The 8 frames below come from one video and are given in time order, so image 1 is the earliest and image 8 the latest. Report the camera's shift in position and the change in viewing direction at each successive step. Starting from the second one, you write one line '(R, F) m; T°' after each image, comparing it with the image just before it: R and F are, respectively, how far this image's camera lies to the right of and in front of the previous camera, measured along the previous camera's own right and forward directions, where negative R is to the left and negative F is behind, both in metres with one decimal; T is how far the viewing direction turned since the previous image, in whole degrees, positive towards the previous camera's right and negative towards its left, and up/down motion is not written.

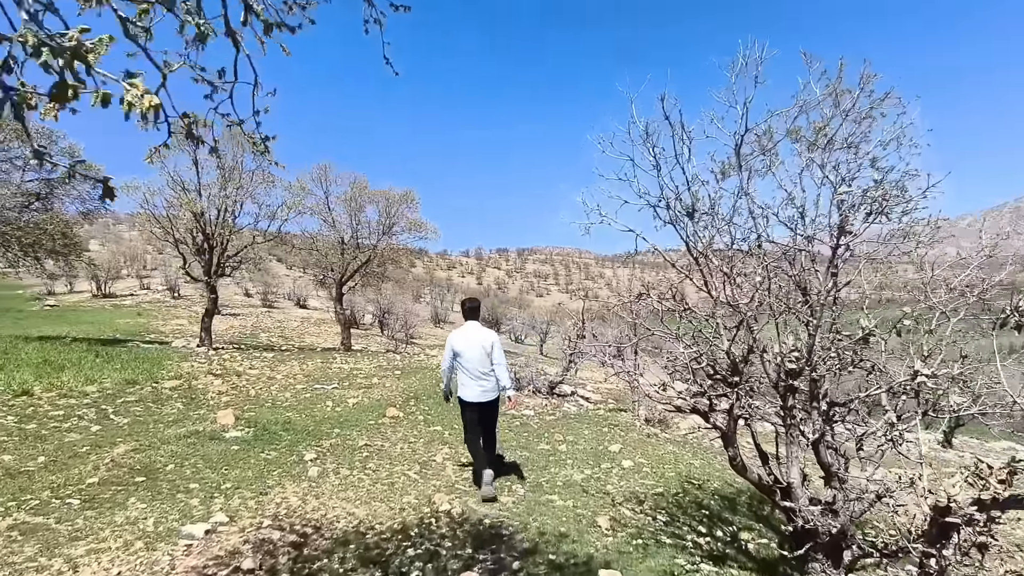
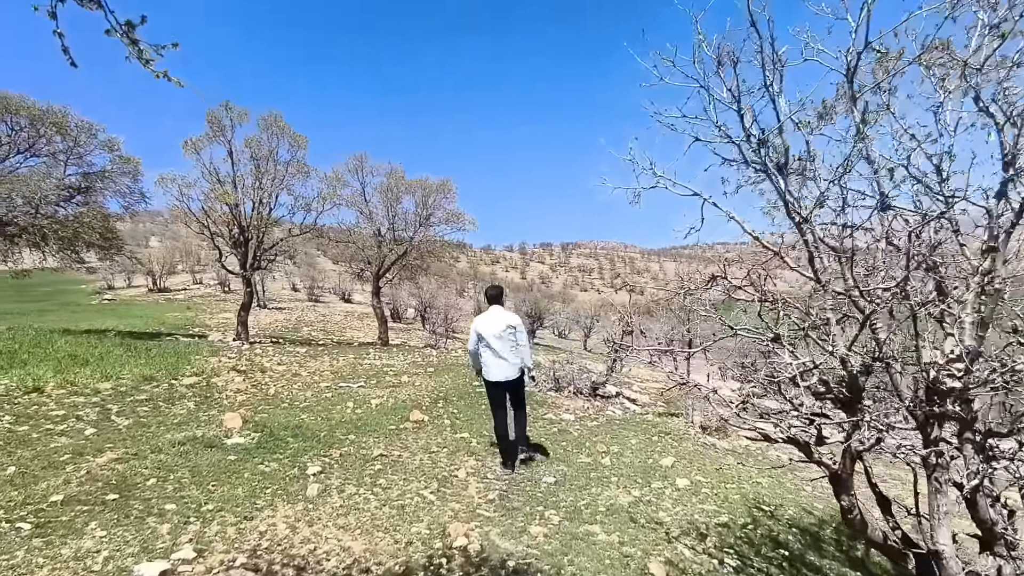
(+0.1, +1.1) m; -4°
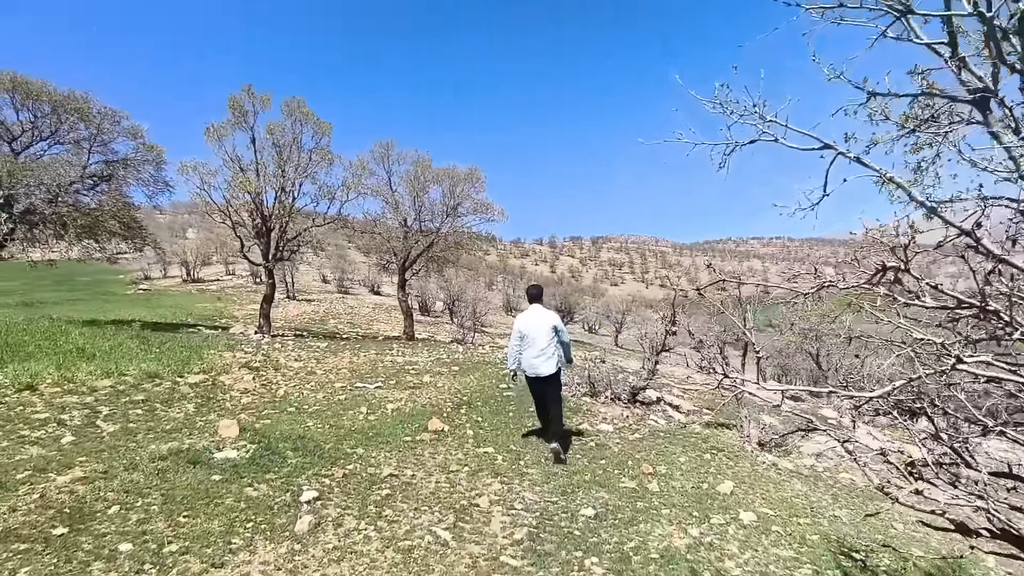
(0.0, +1.0) m; -3°
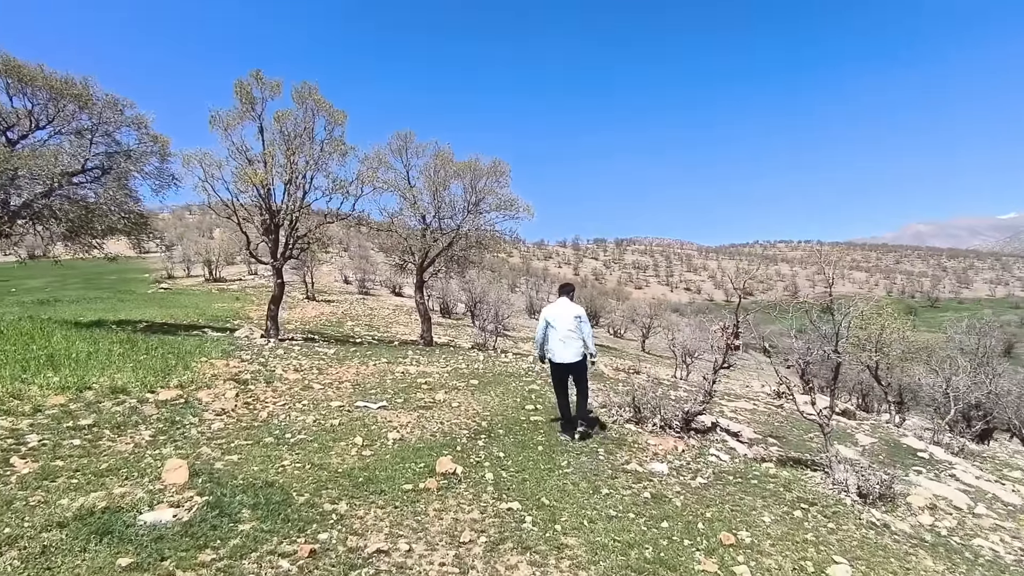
(-0.1, +1.7) m; -2°
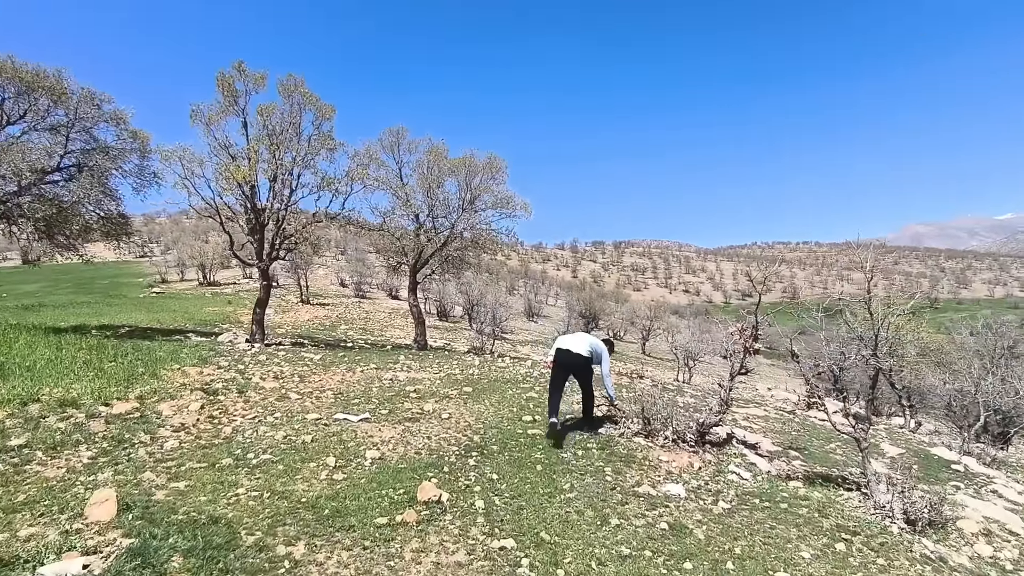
(0.0, +0.9) m; 0°
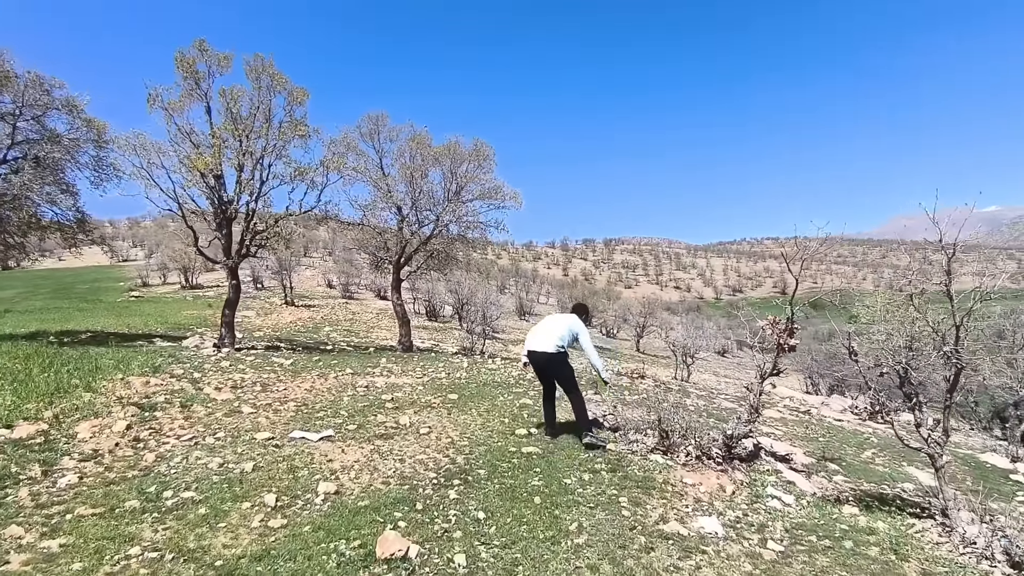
(0.0, +1.3) m; +1°
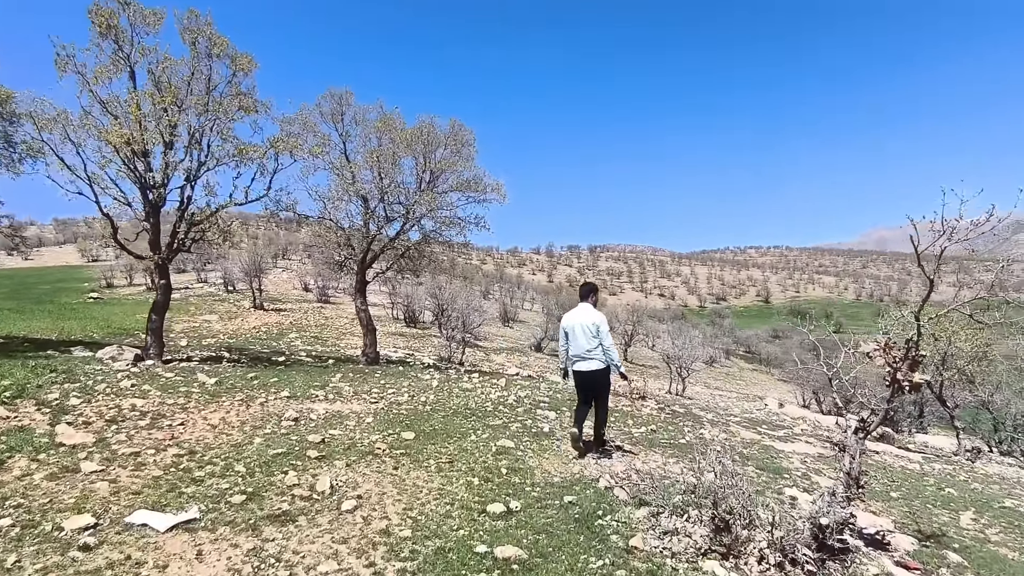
(+0.1, +2.4) m; +1°
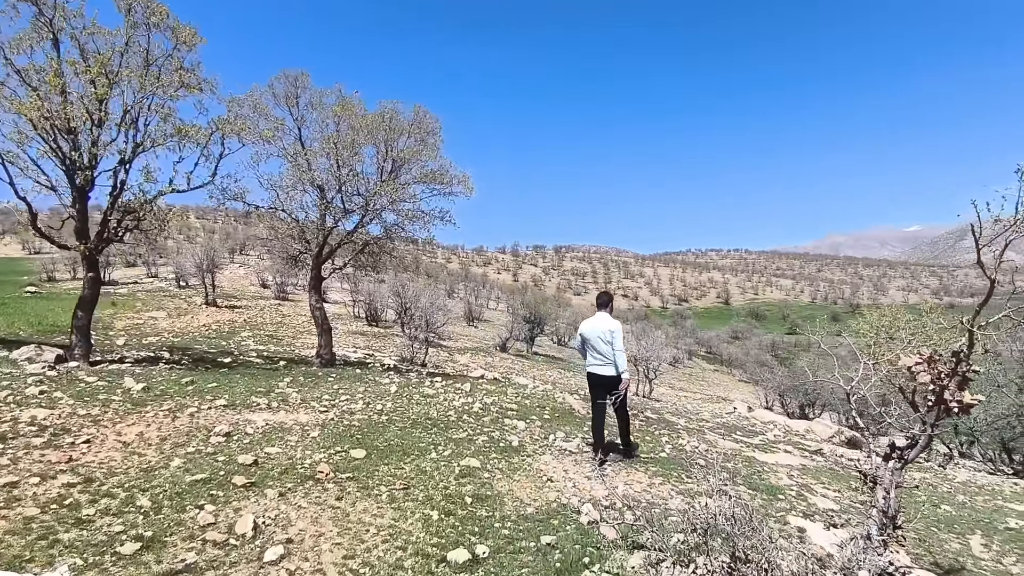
(0.0, +0.9) m; +3°
